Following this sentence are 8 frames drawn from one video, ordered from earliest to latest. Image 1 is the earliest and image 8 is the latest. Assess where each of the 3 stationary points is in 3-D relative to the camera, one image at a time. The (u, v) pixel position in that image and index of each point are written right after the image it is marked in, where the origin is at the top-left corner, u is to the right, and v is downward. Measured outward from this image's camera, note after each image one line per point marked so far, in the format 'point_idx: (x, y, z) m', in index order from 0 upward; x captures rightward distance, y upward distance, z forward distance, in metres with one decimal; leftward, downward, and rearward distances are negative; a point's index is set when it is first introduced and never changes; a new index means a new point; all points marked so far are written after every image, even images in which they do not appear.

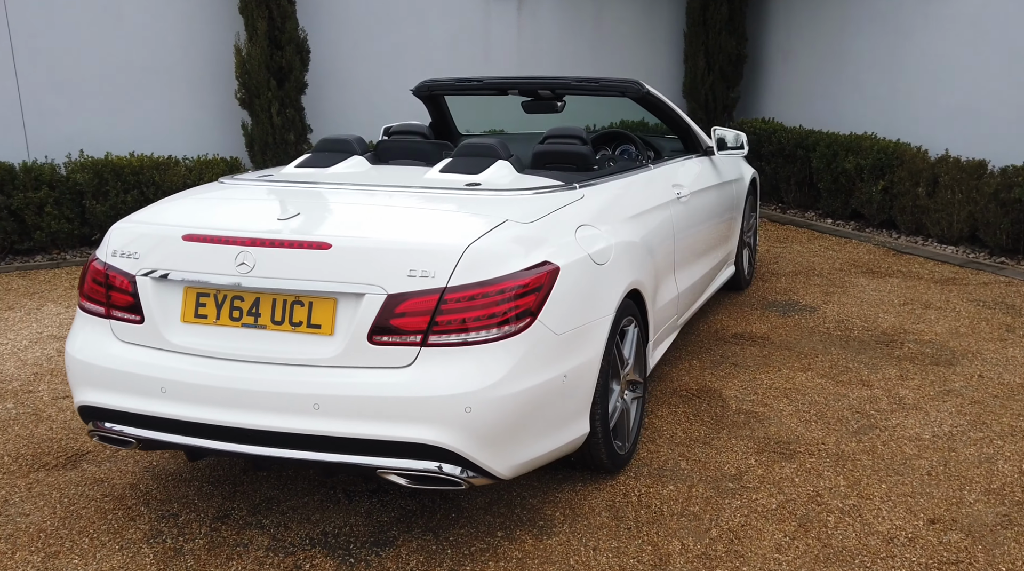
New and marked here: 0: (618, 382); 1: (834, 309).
0: (+0.4, -0.4, +3.1) m
1: (+2.3, -0.2, +5.7) m
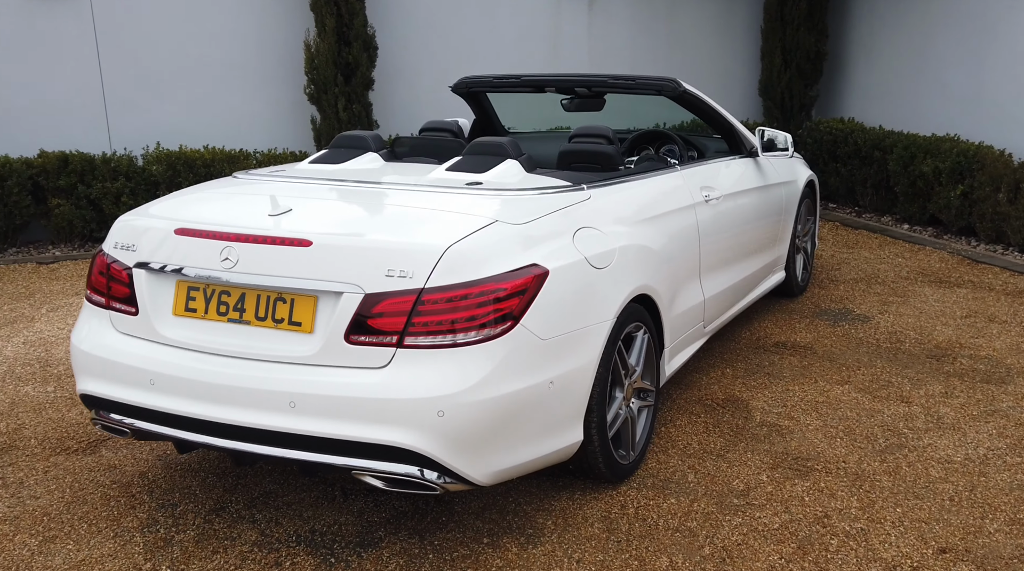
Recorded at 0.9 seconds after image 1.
0: (+0.4, -0.4, +3.0) m
1: (+2.5, -0.2, +5.4) m
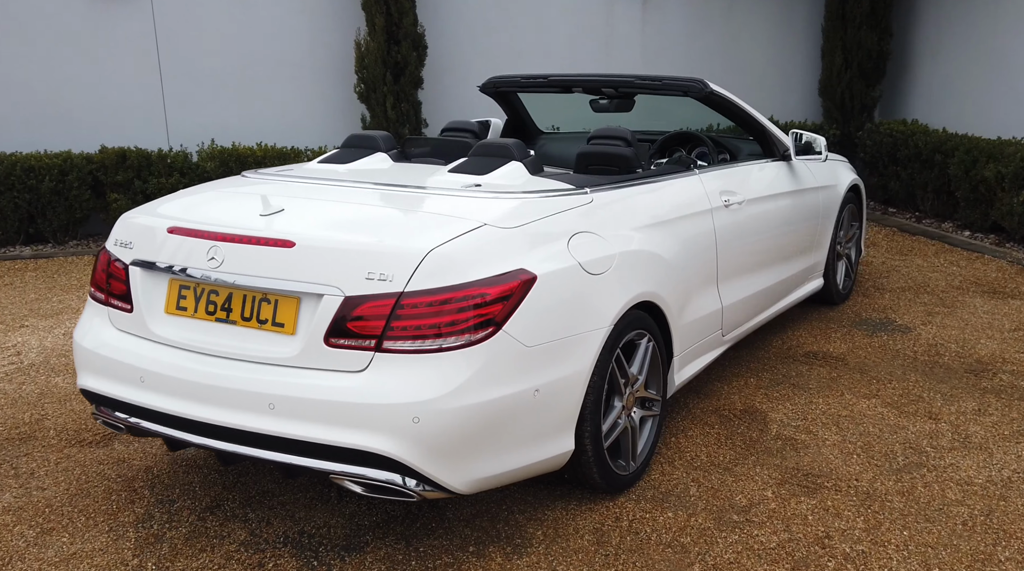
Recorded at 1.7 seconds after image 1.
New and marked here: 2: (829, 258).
0: (+0.4, -0.4, +2.9) m
1: (+2.7, -0.3, +5.2) m
2: (+2.1, +0.2, +5.3) m
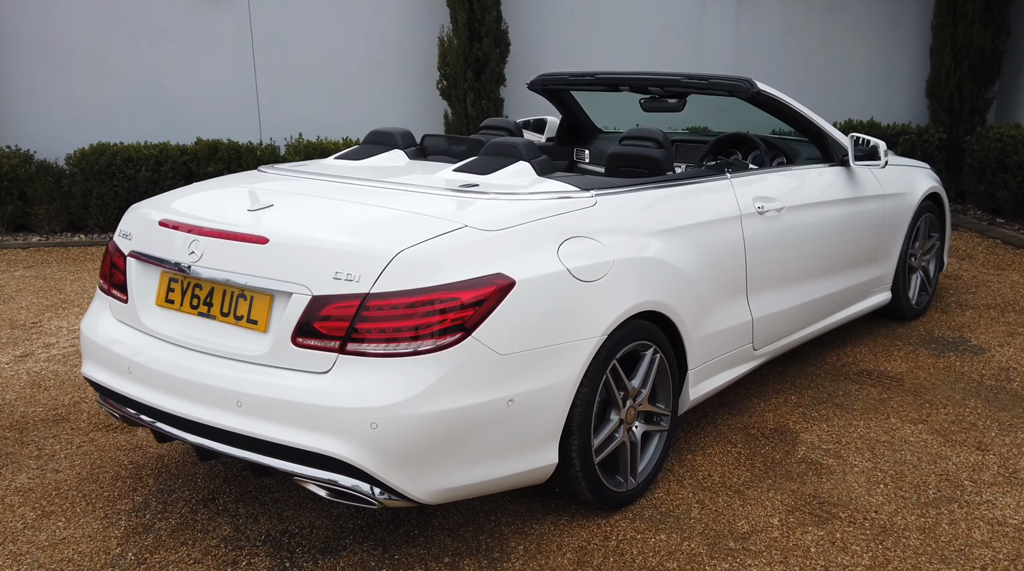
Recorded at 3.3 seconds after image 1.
0: (+0.4, -0.4, +2.8) m
1: (+2.9, -0.4, +4.7) m
2: (+2.4, +0.1, +4.9) m
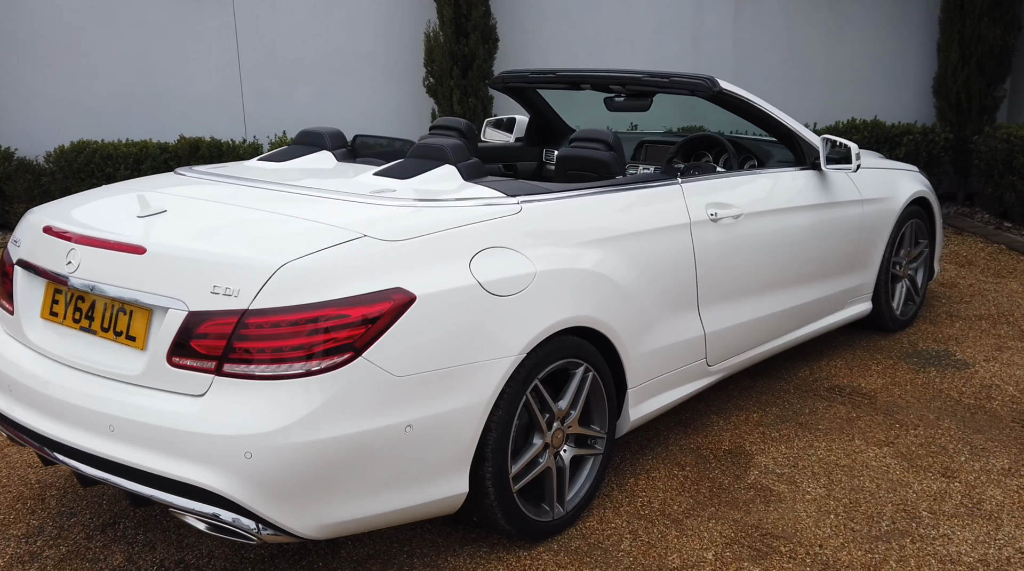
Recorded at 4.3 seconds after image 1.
0: (+0.1, -0.5, +2.6) m
1: (+2.6, -0.5, +4.5) m
2: (+2.1, +0.1, +4.7) m
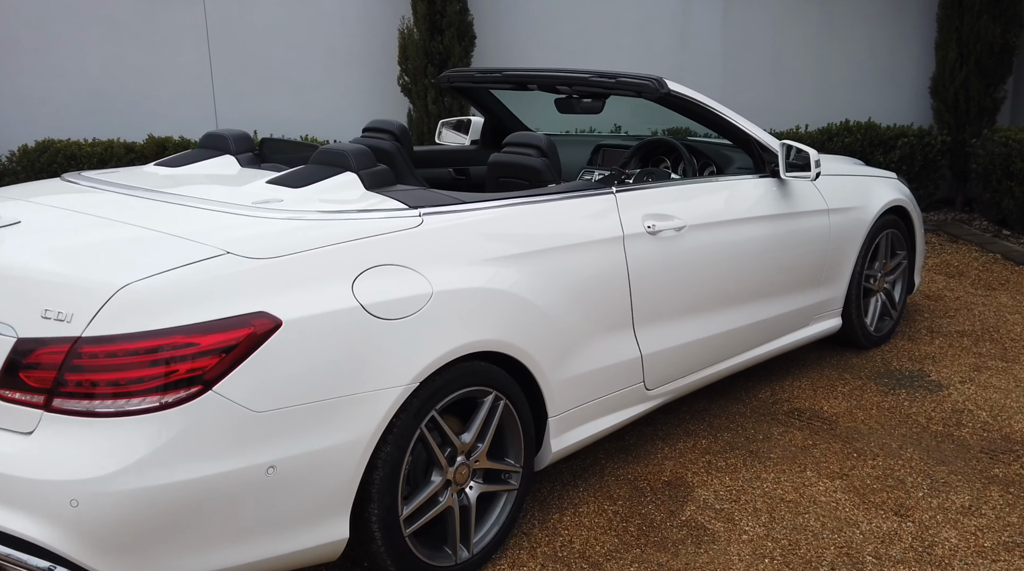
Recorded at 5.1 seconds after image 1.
0: (-0.2, -0.5, +2.4) m
1: (+2.4, -0.5, +4.2) m
2: (+1.9, 0.0, +4.5) m
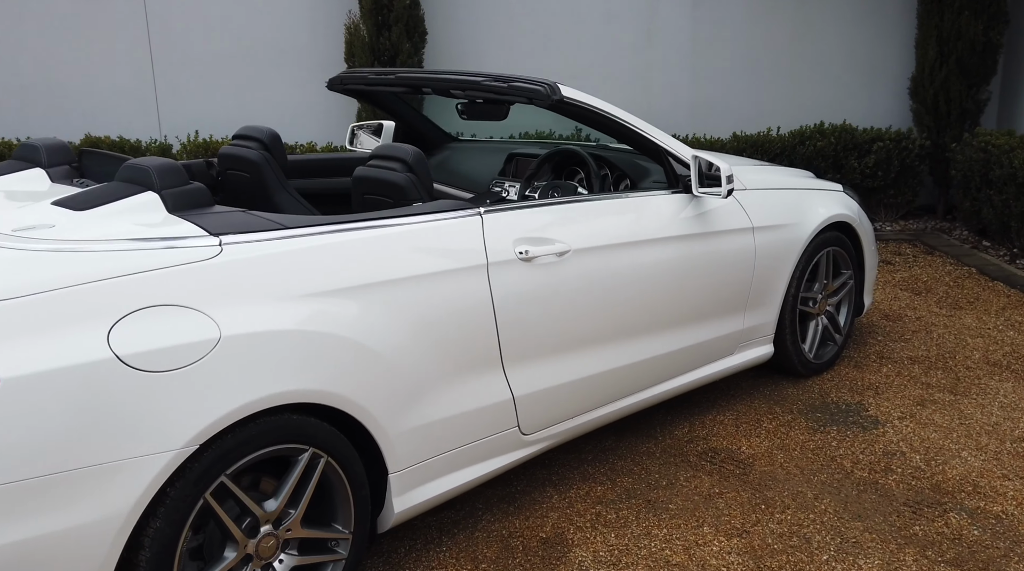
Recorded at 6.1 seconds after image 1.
0: (-0.7, -0.6, +2.0) m
1: (+1.9, -0.7, +3.9) m
2: (+1.4, -0.1, +4.1) m
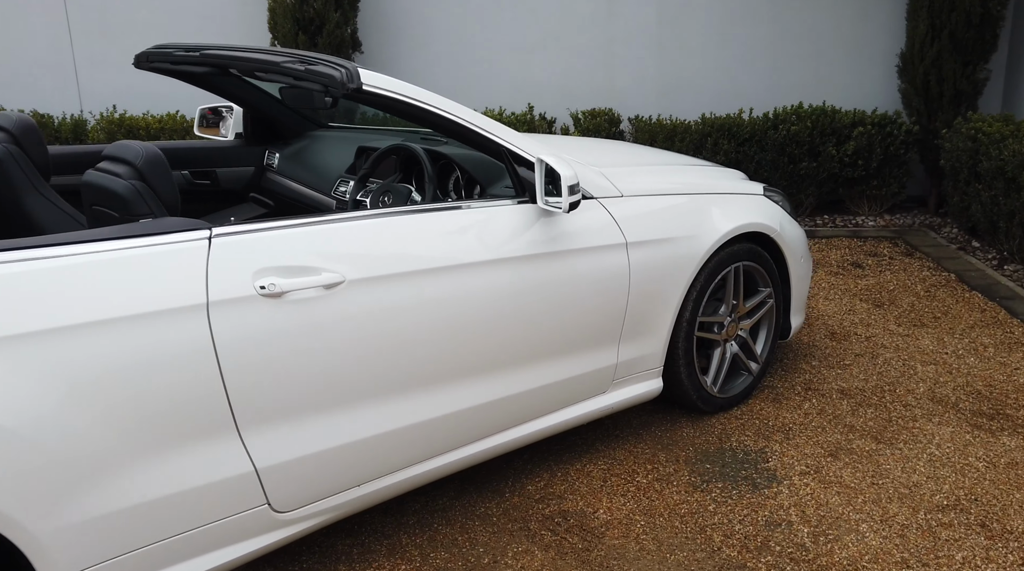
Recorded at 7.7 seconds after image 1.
0: (-1.4, -0.8, +1.5) m
1: (+1.2, -0.8, +3.3) m
2: (+0.8, -0.2, +3.5) m
